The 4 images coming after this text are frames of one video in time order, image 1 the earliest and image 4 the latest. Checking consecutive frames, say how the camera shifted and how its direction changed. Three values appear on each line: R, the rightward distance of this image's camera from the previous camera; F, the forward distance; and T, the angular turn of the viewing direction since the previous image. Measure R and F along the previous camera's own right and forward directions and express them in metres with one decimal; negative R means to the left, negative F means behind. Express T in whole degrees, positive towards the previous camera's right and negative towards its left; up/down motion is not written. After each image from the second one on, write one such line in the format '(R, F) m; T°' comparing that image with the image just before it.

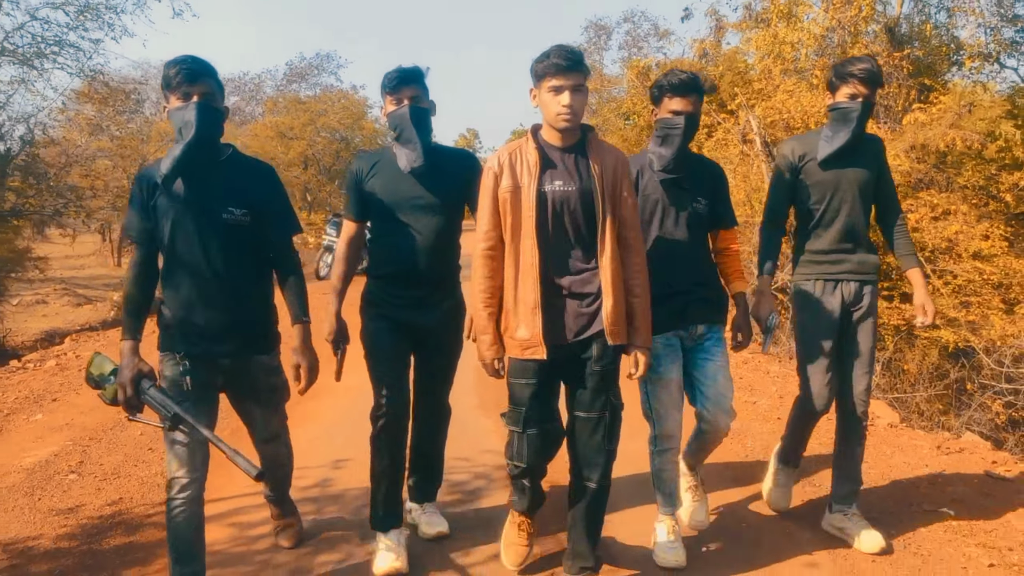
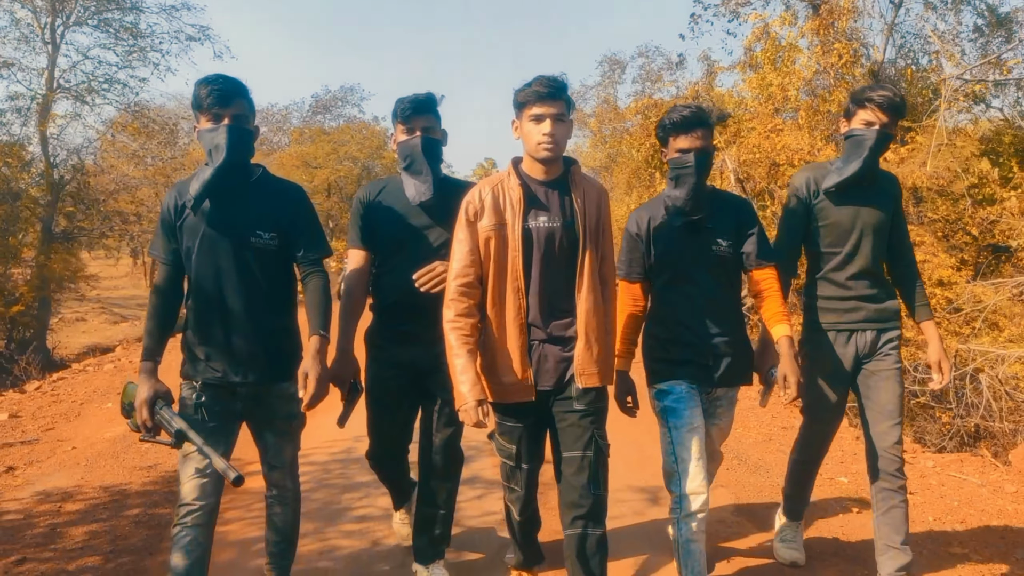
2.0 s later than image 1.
(+0.2, -1.0) m; -1°
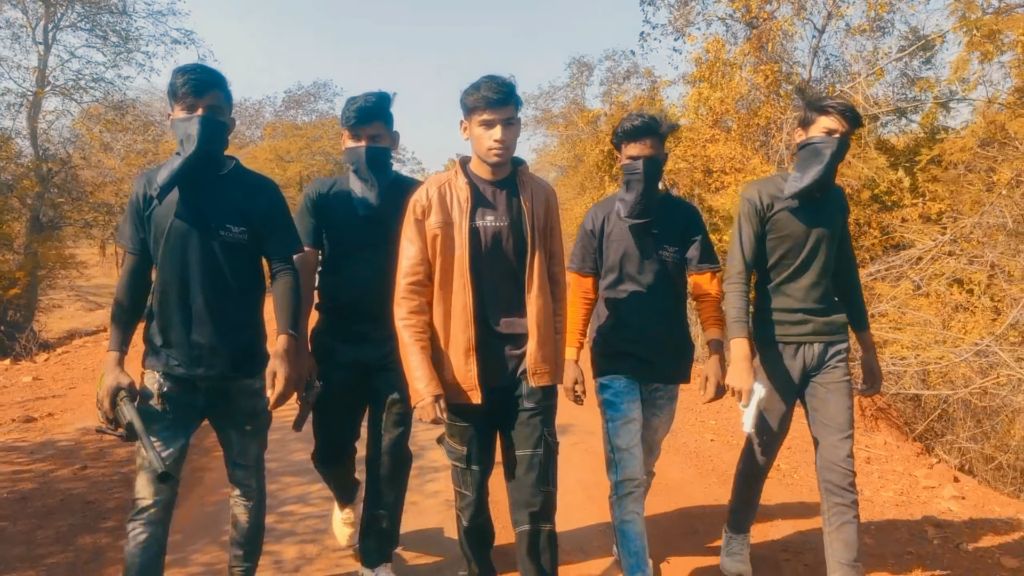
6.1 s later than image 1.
(+0.2, -1.2) m; +2°
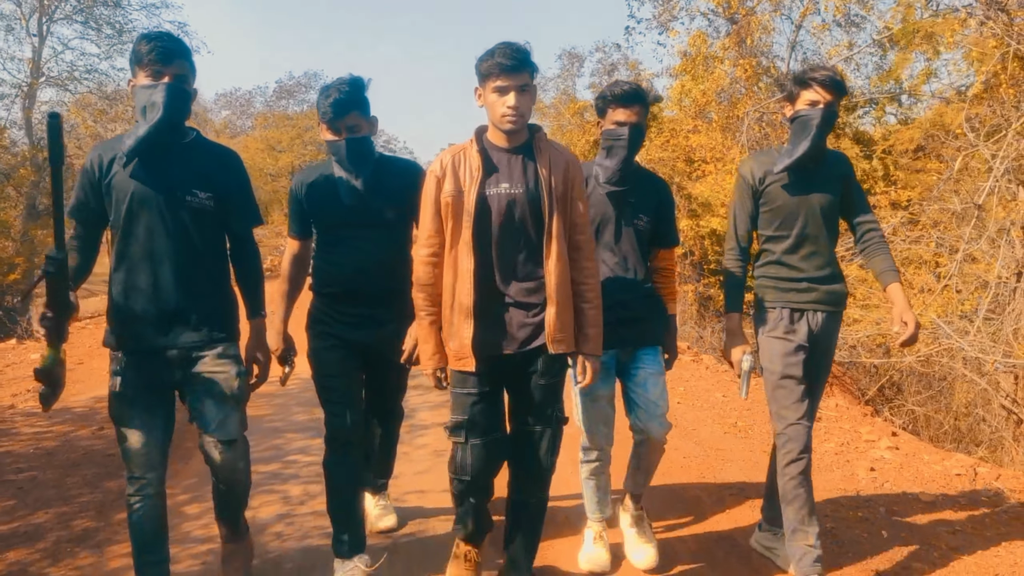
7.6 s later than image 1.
(+0.1, -0.4) m; +1°
